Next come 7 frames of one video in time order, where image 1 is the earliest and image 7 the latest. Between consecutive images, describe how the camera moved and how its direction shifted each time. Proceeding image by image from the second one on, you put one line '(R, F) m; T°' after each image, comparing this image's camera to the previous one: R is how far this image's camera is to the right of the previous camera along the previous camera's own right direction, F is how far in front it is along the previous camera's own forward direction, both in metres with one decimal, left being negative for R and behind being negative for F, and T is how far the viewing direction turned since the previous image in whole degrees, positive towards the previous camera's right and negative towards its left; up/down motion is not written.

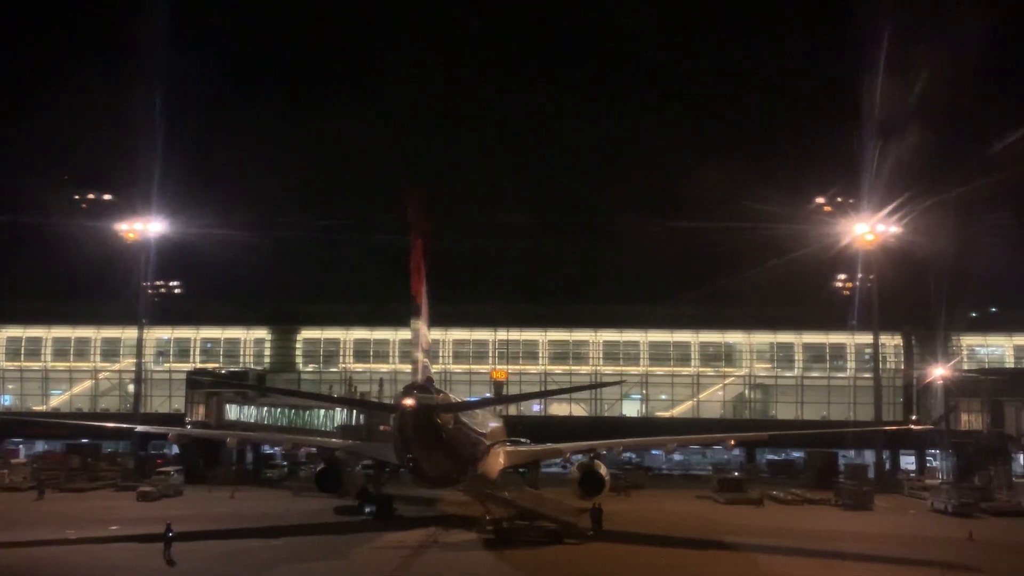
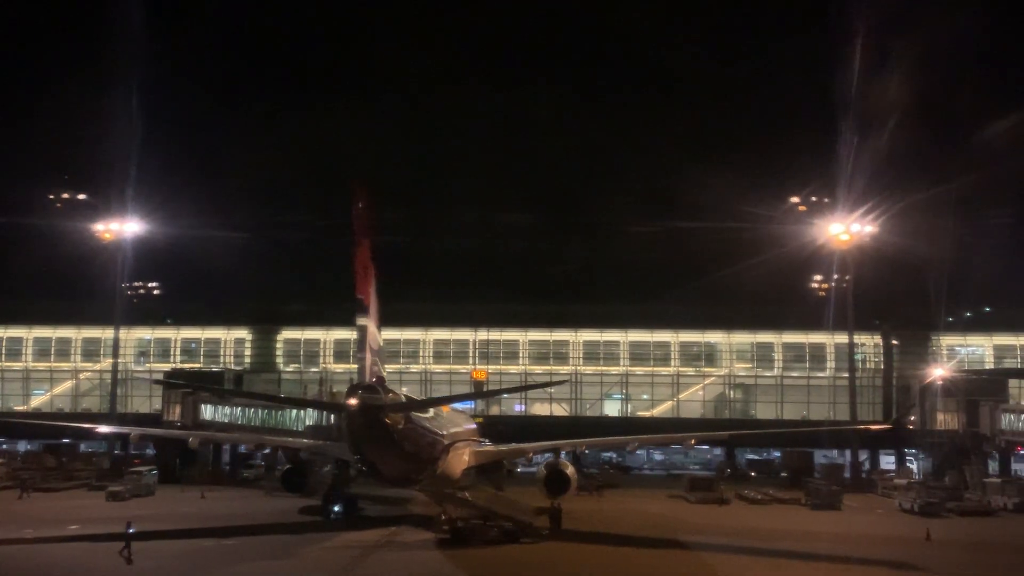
(+0.9, +0.1) m; 0°
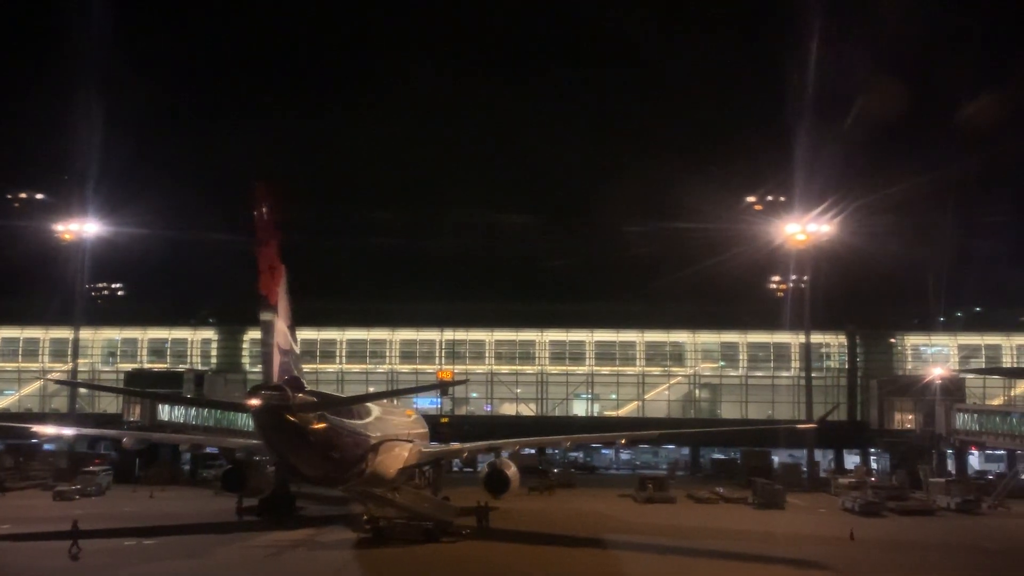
(+1.7, 0.0) m; +1°
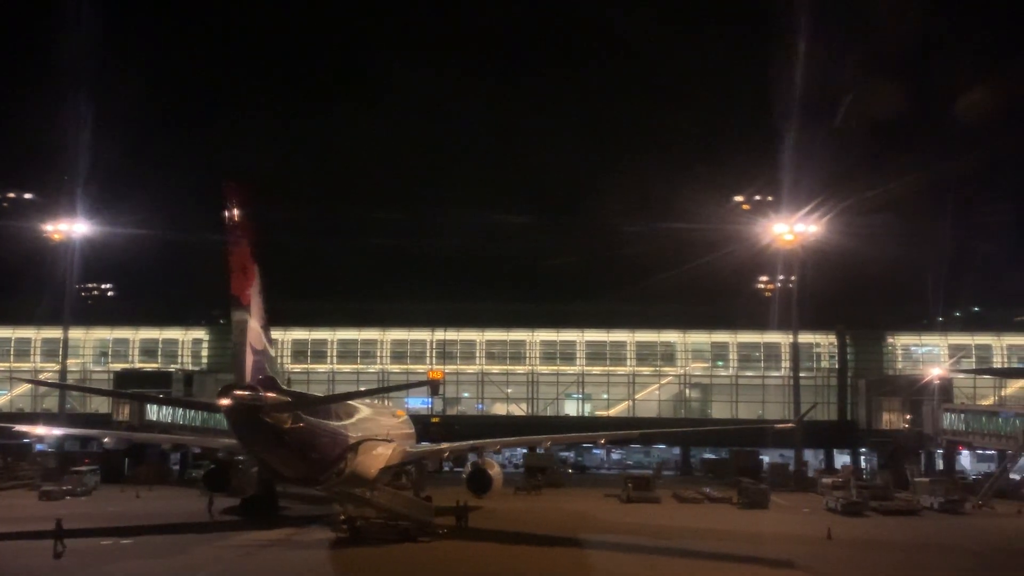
(+0.5, 0.0) m; 0°
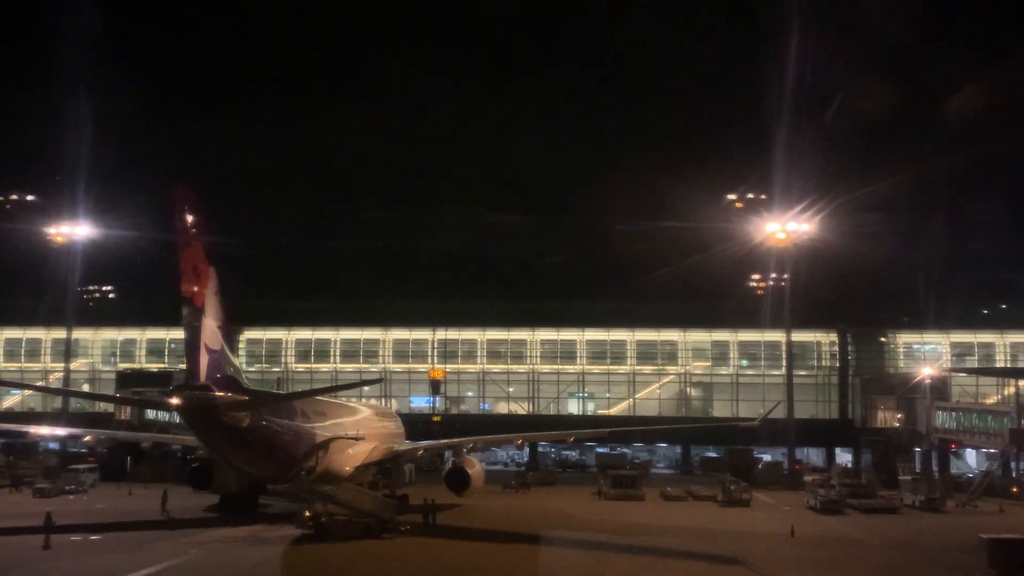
(+1.5, -0.2) m; -1°
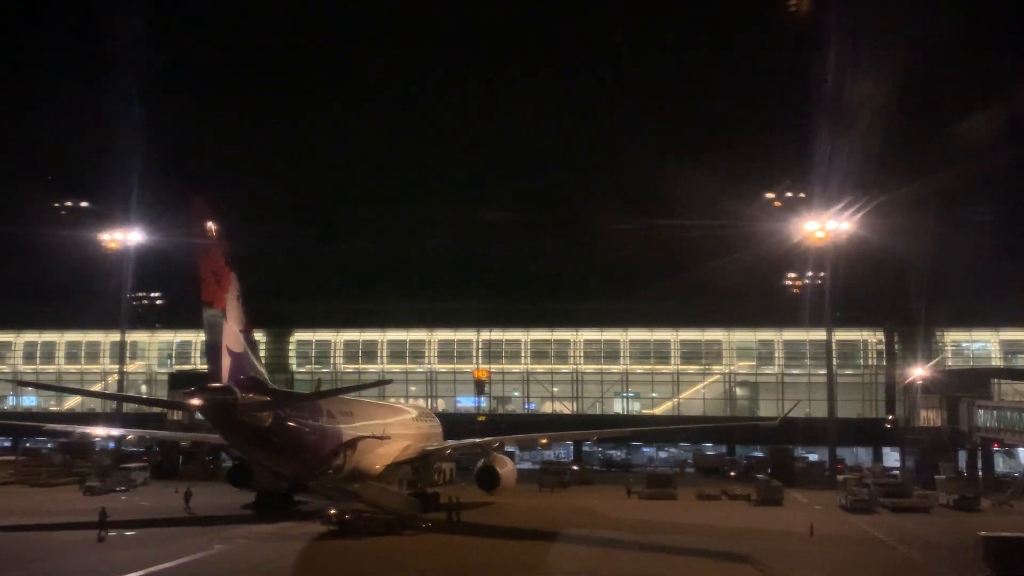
(+1.0, -0.3) m; -4°
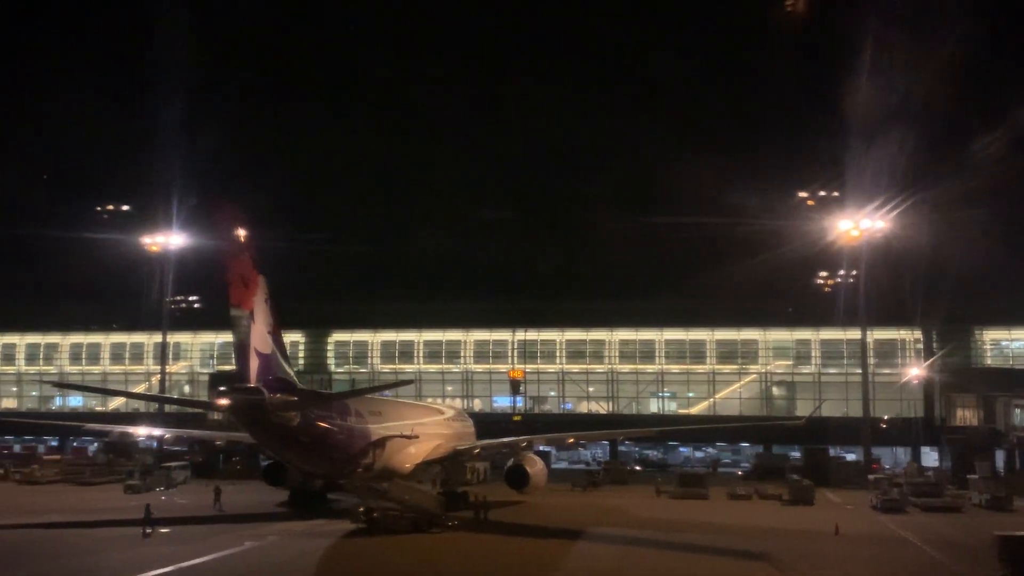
(+0.4, -0.3) m; -3°
